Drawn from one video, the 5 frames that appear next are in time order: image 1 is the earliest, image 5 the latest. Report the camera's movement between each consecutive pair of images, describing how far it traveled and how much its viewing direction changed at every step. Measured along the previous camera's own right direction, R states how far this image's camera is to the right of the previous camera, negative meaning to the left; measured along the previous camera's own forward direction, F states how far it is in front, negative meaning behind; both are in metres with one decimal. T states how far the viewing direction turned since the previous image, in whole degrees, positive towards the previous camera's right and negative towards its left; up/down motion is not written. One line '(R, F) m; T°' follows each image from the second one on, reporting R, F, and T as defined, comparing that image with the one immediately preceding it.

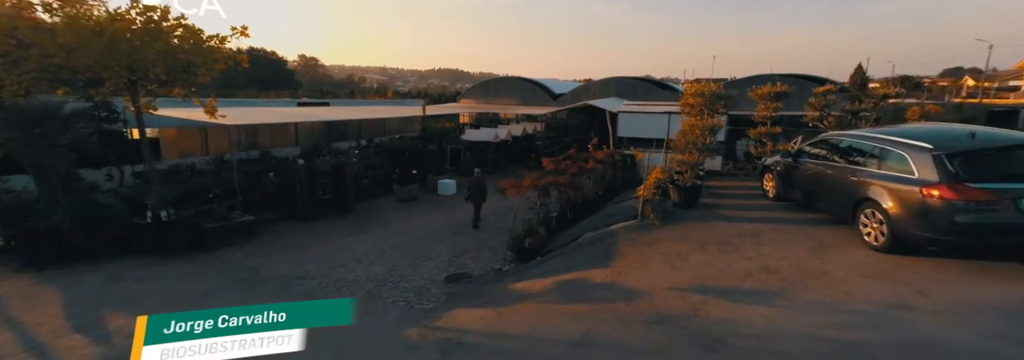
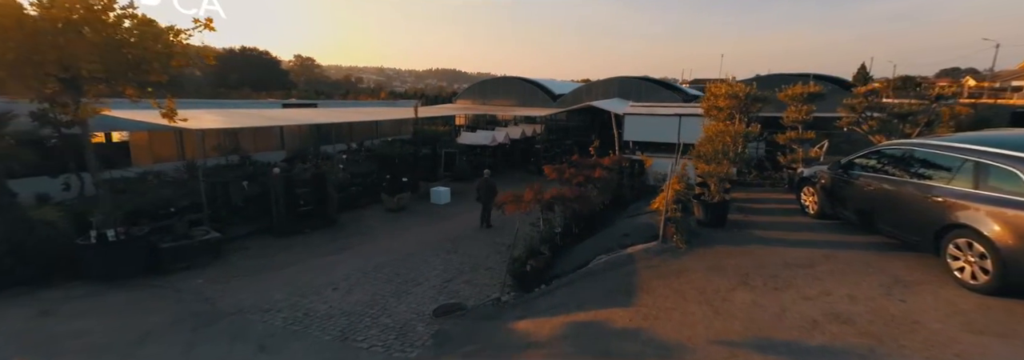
(0.0, +1.0) m; 0°
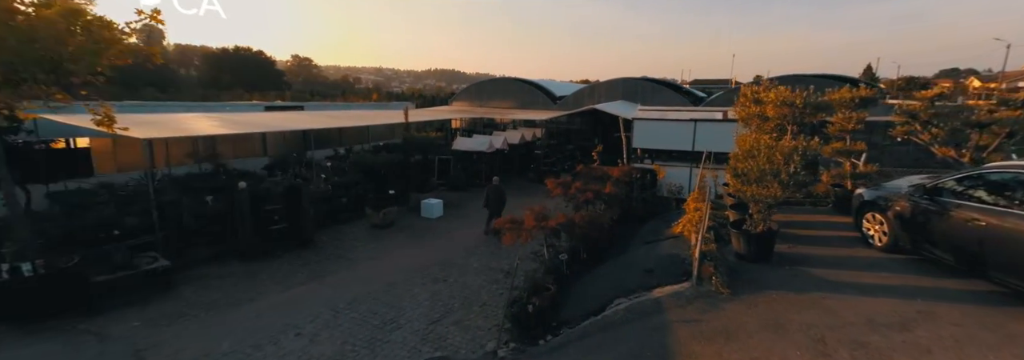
(0.0, +1.1) m; 0°
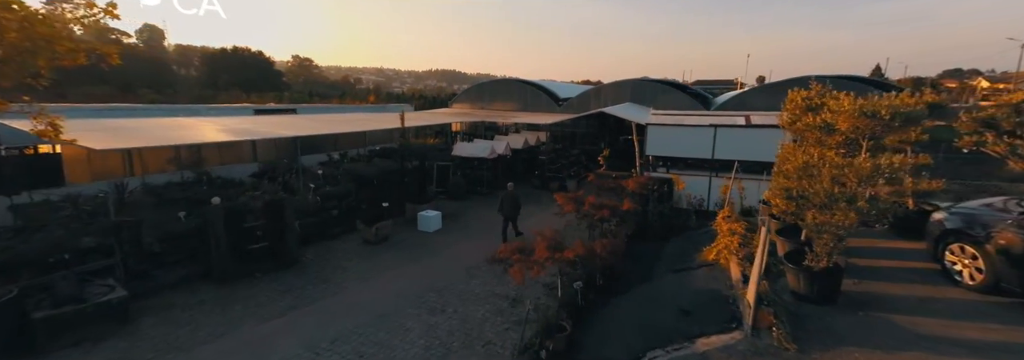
(-0.1, +0.9) m; 0°
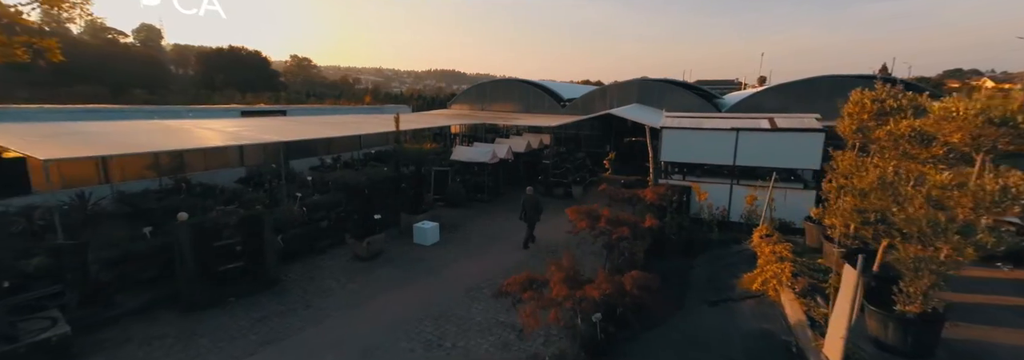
(-0.1, +0.8) m; 0°
